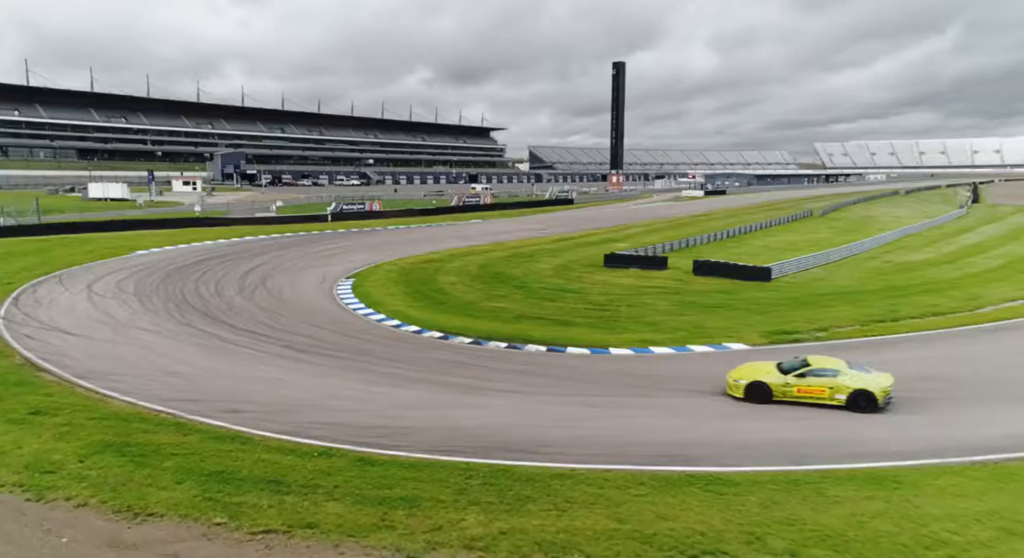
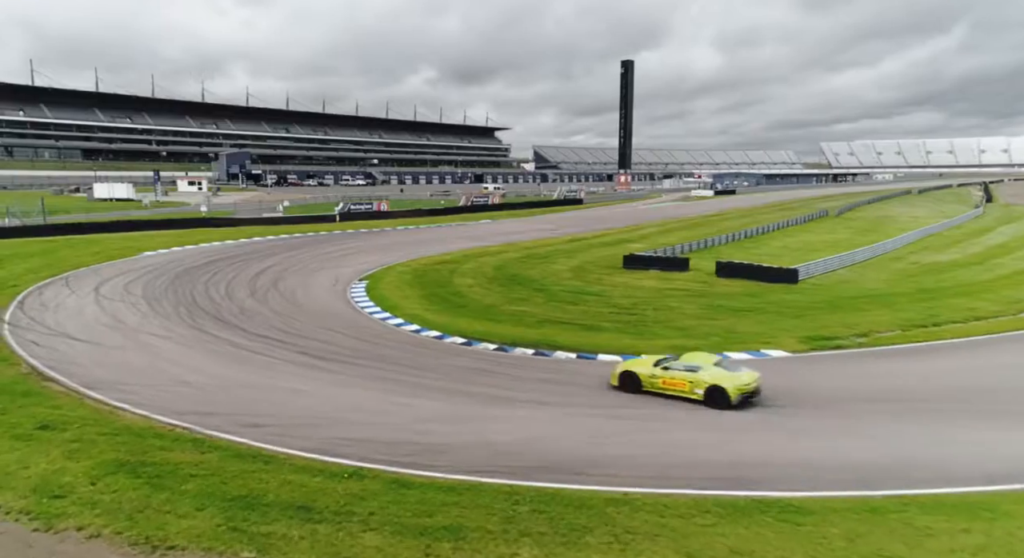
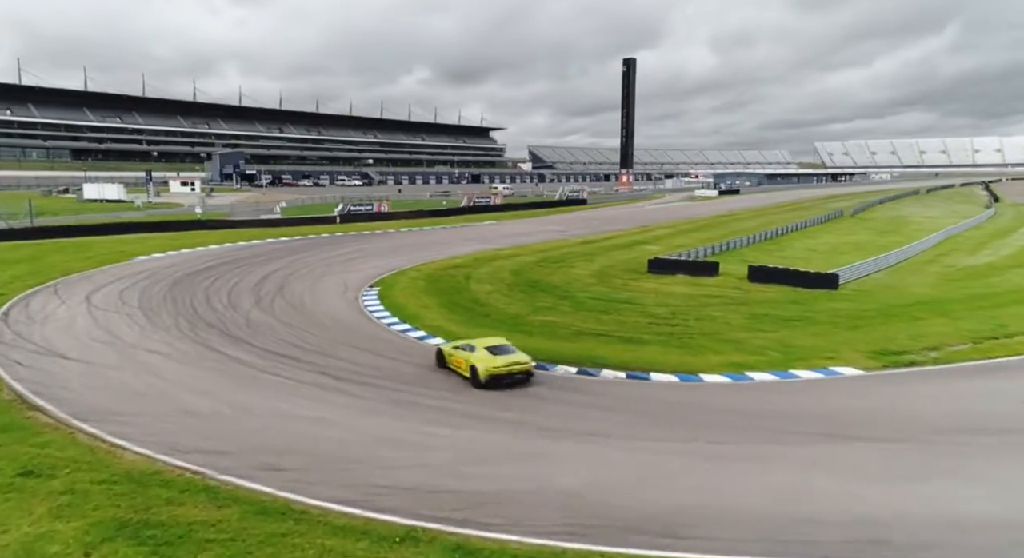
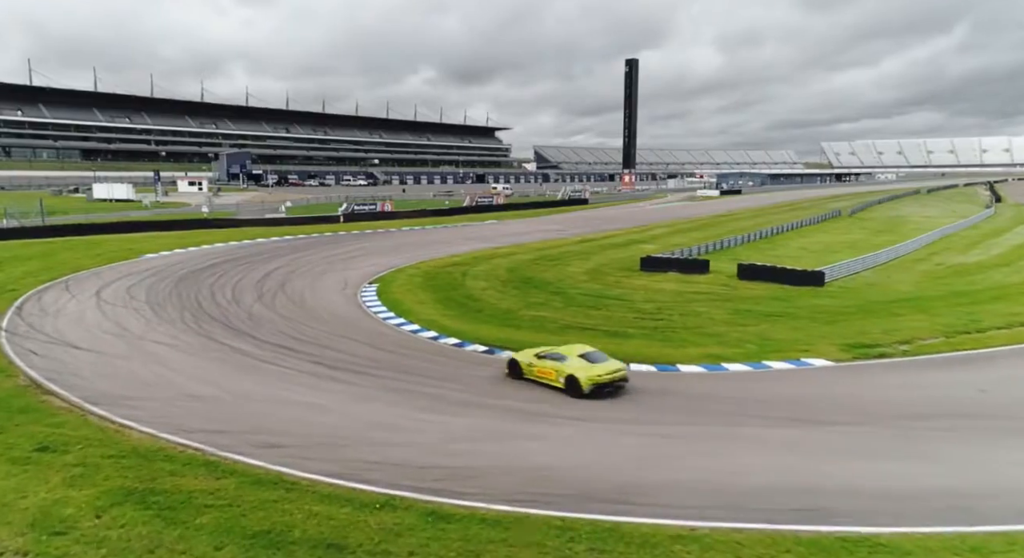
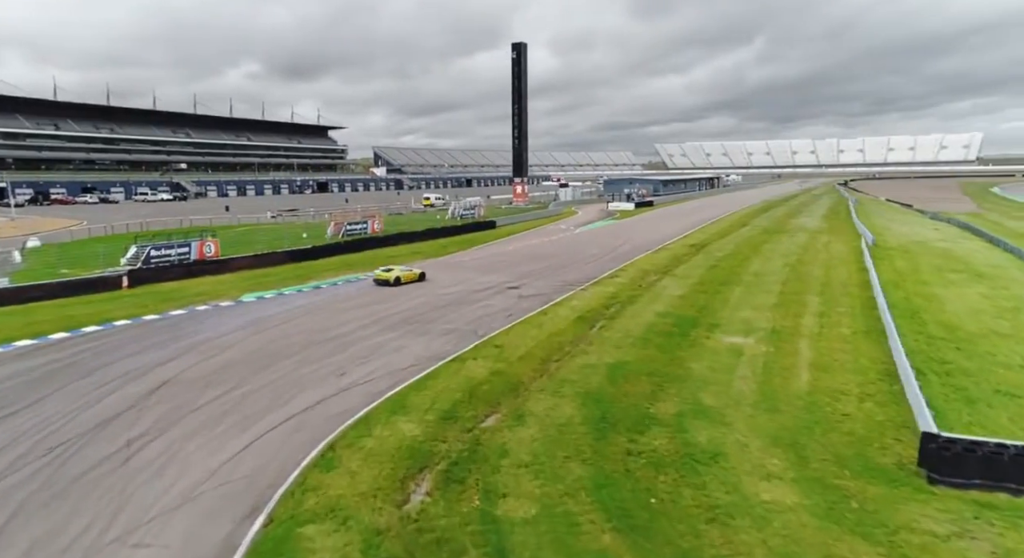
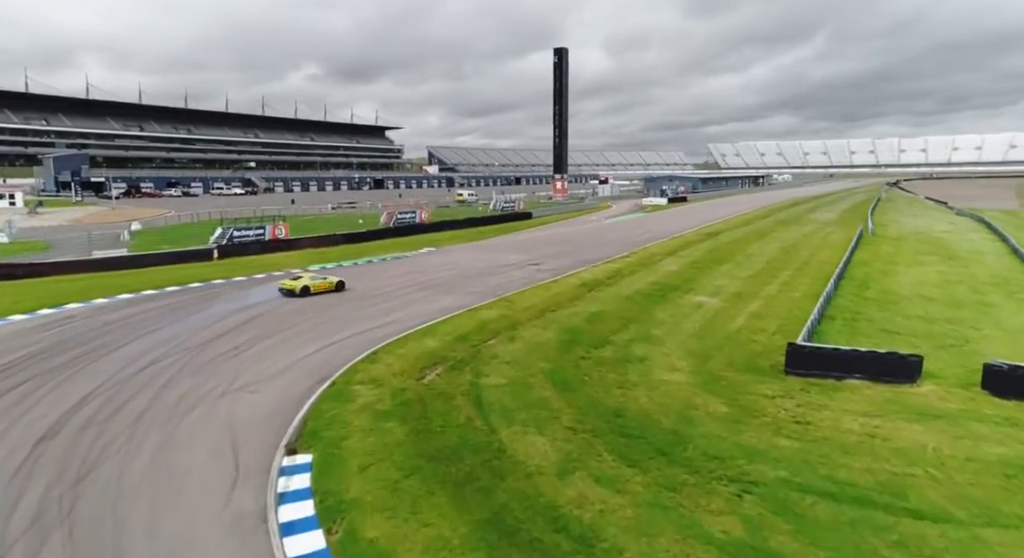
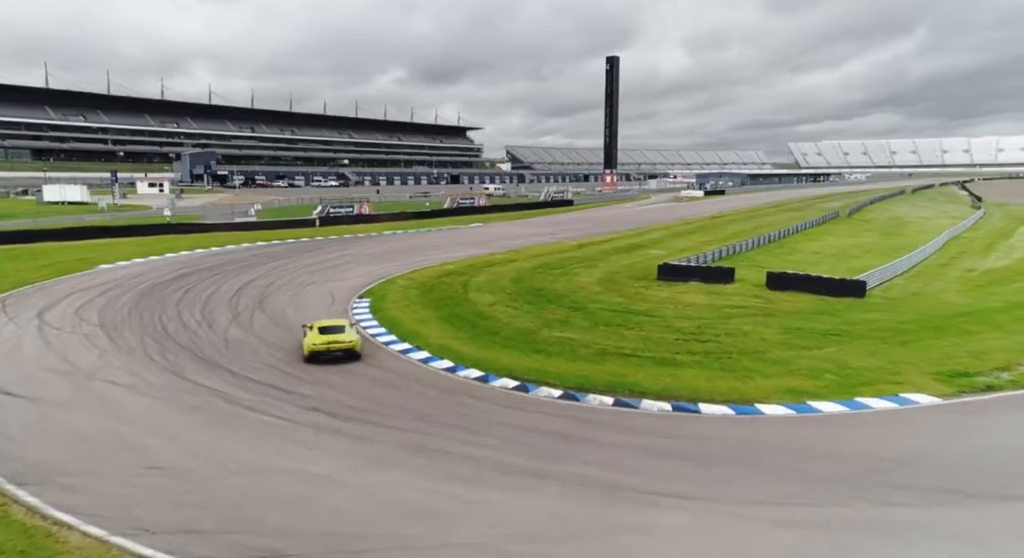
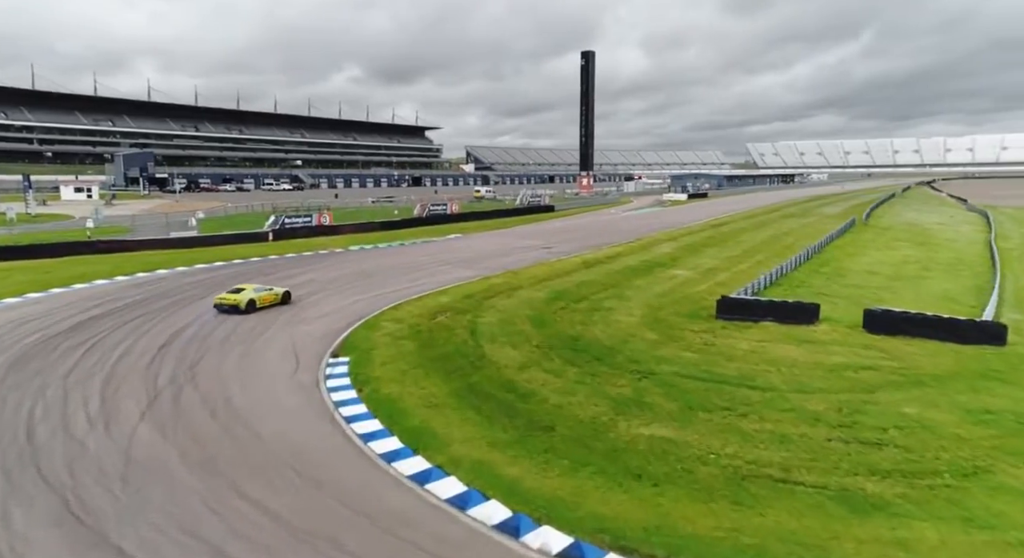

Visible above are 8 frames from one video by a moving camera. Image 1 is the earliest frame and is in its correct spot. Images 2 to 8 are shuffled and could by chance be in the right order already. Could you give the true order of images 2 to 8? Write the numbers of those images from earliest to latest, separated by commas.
2, 4, 3, 7, 8, 6, 5
